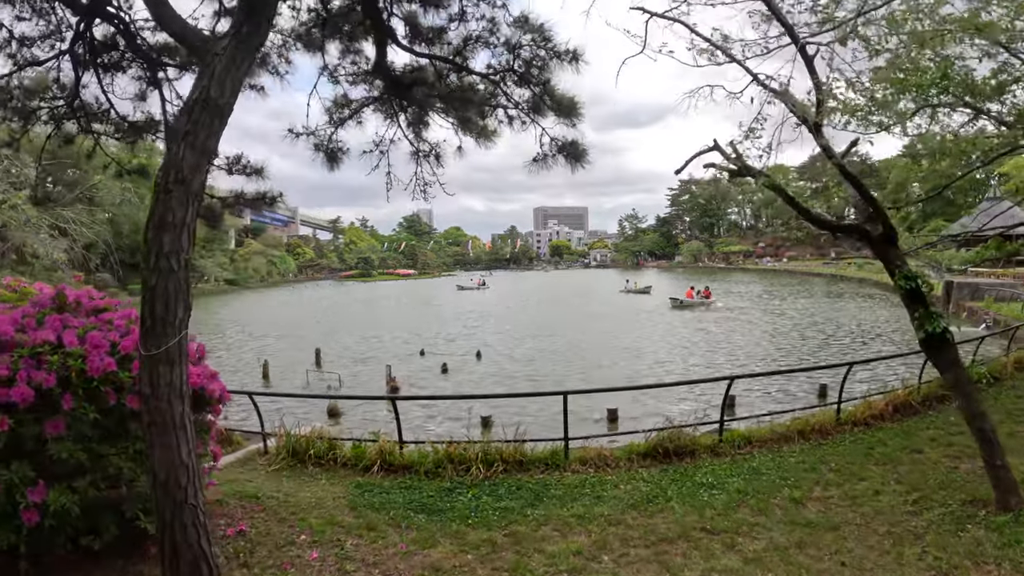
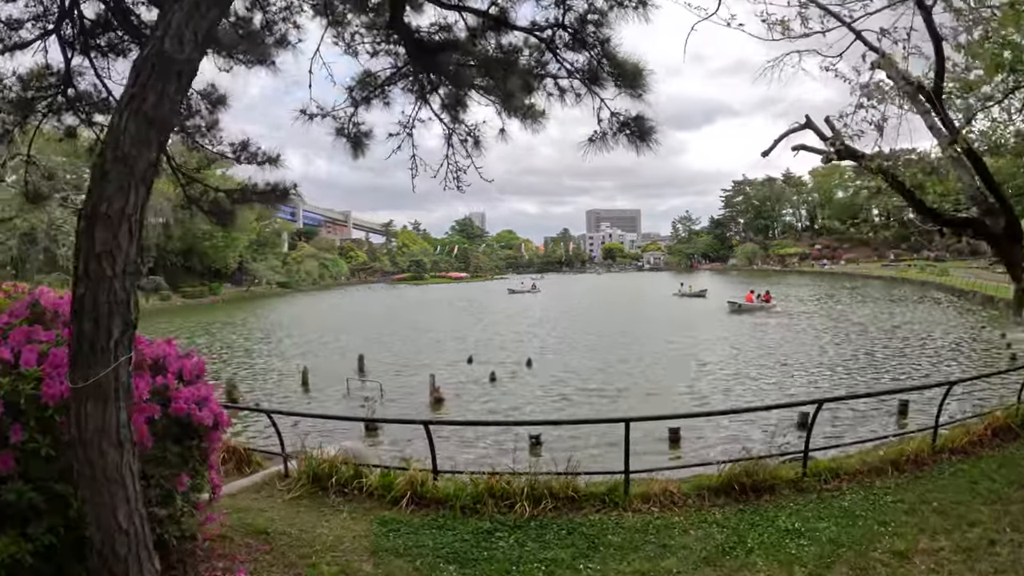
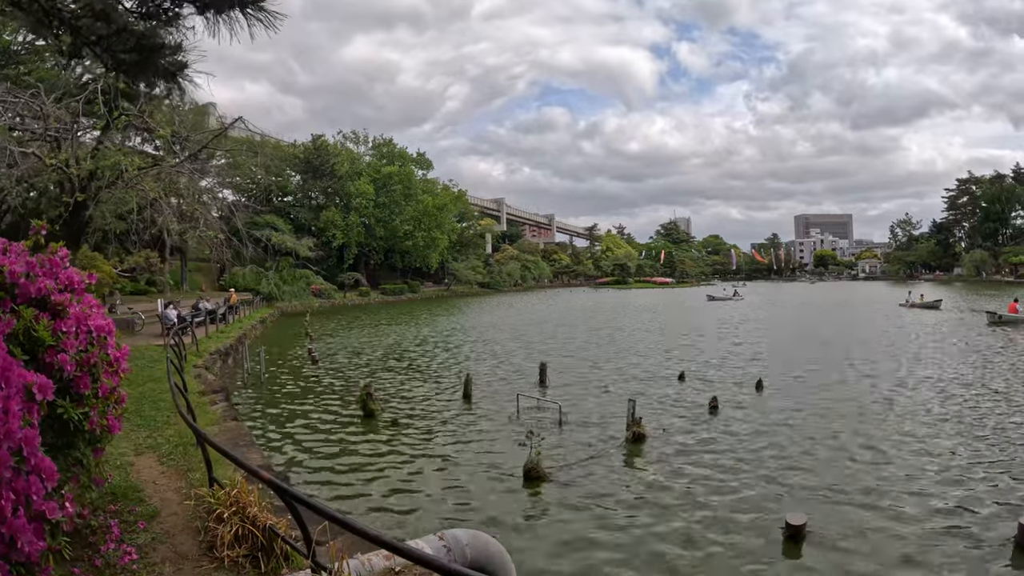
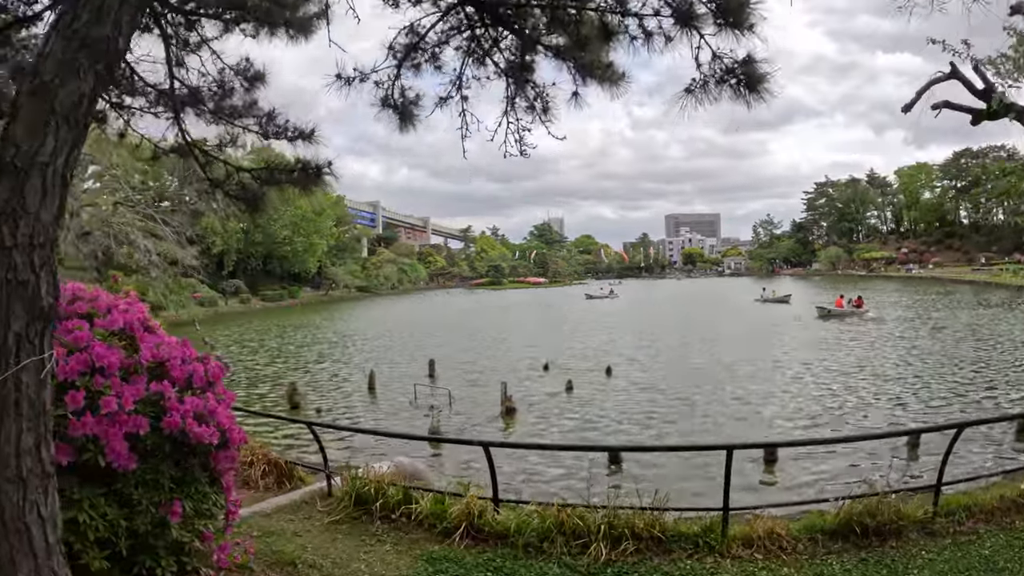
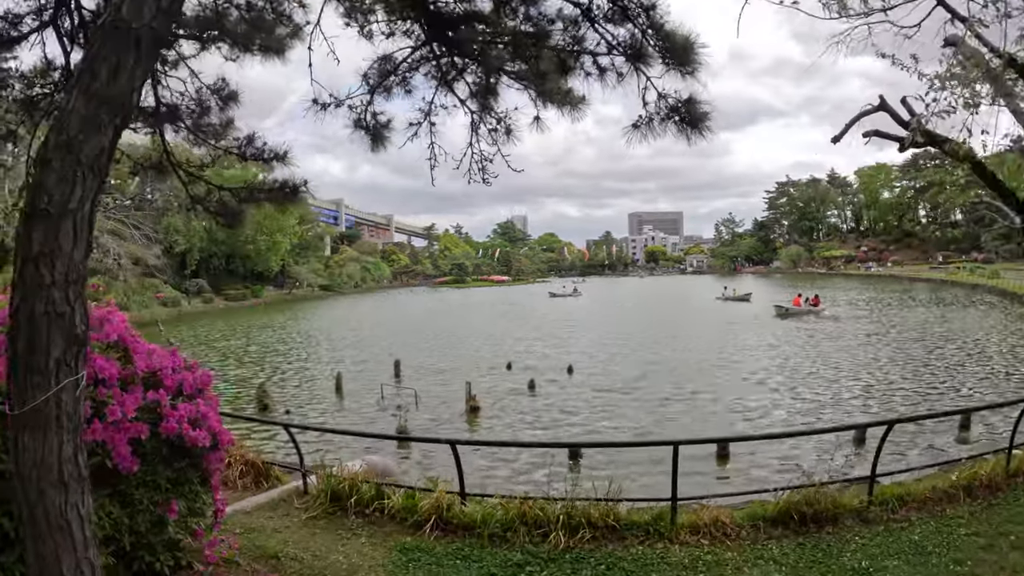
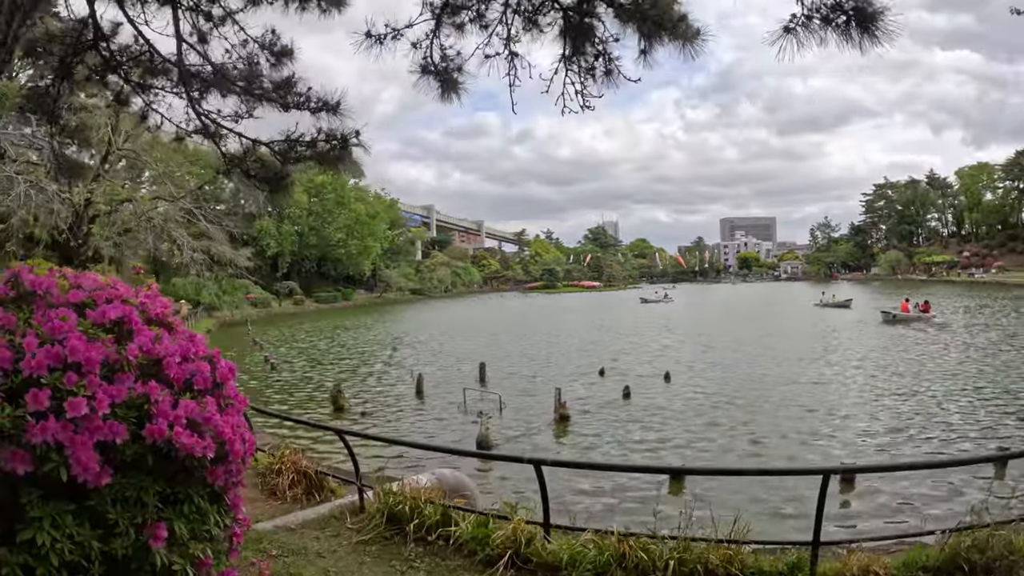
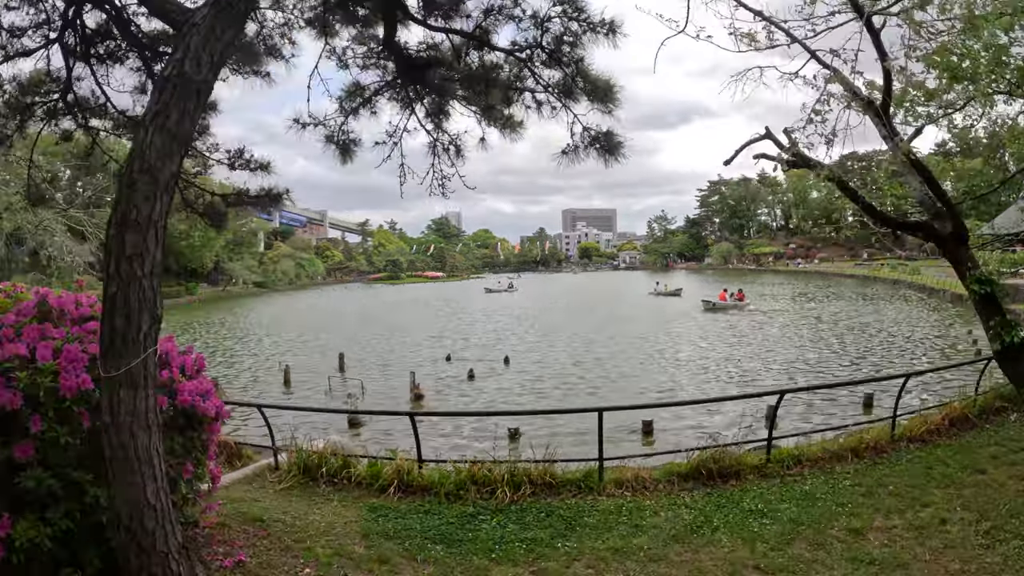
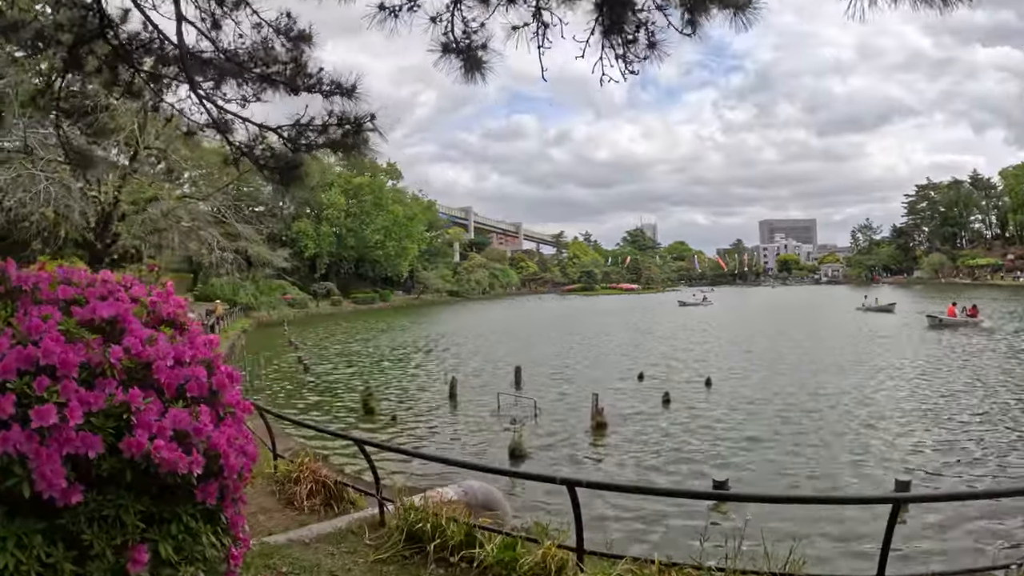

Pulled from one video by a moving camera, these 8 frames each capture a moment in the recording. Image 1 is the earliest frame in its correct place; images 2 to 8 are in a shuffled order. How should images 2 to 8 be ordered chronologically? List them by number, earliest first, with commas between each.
7, 2, 5, 4, 6, 8, 3
